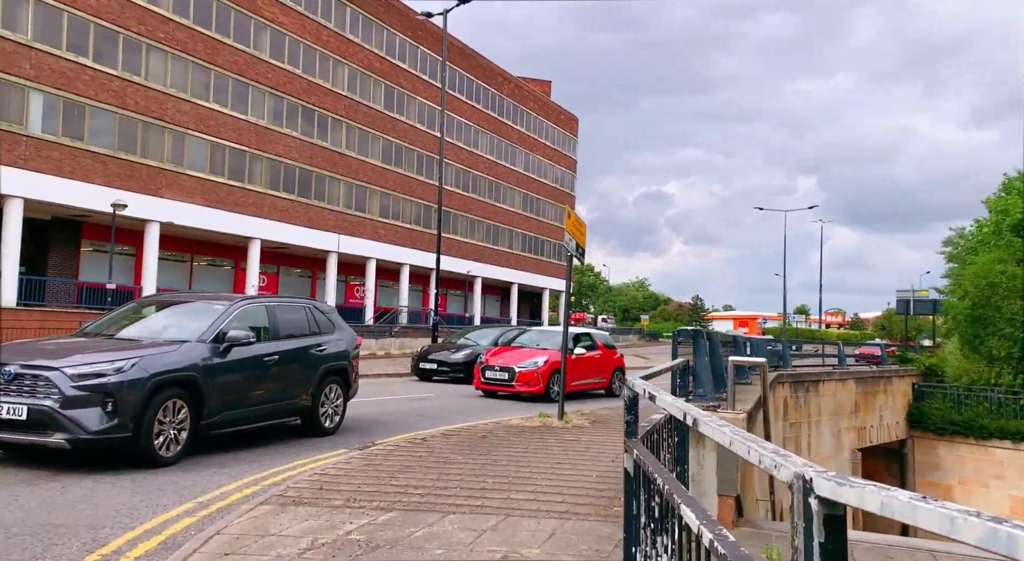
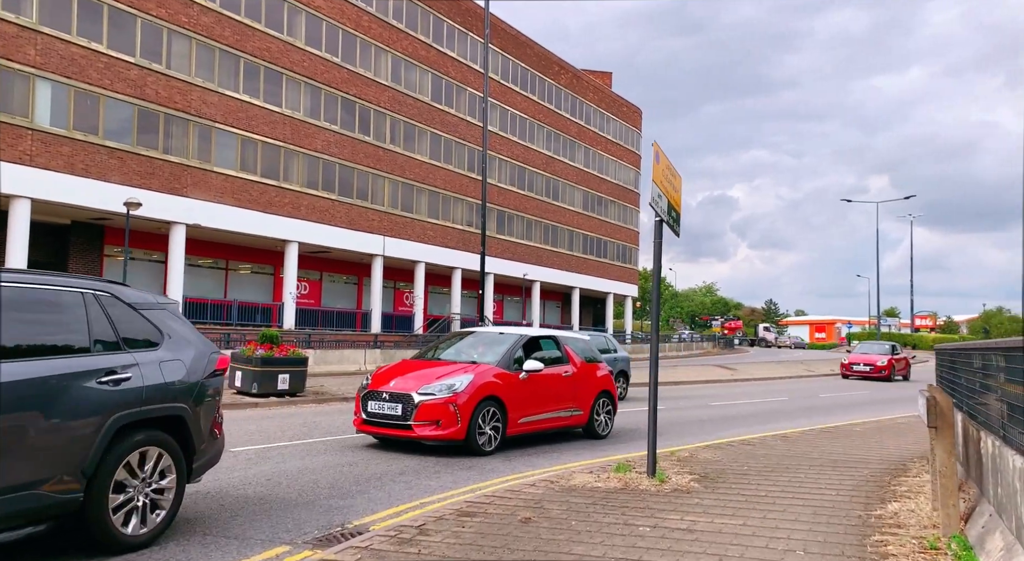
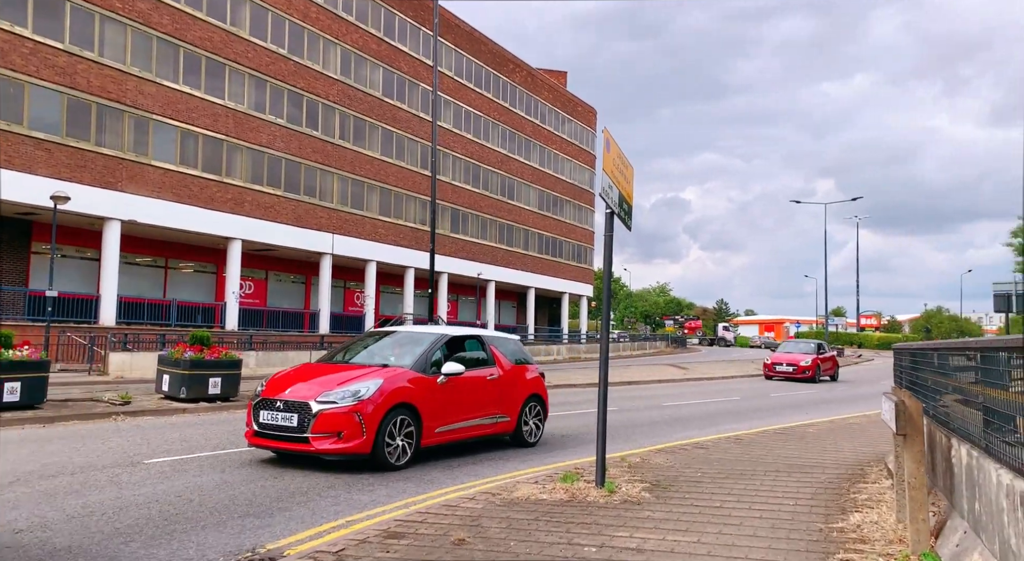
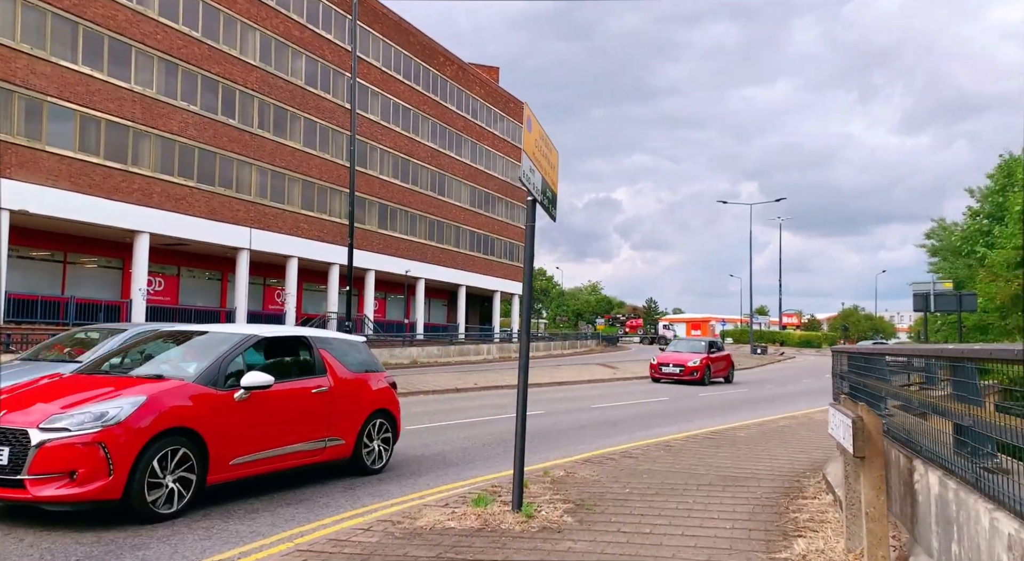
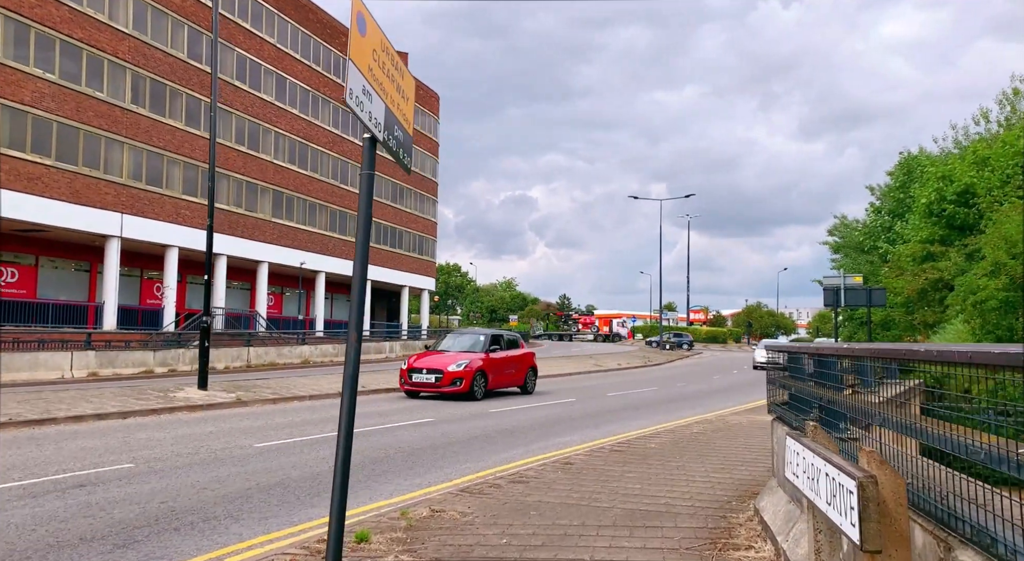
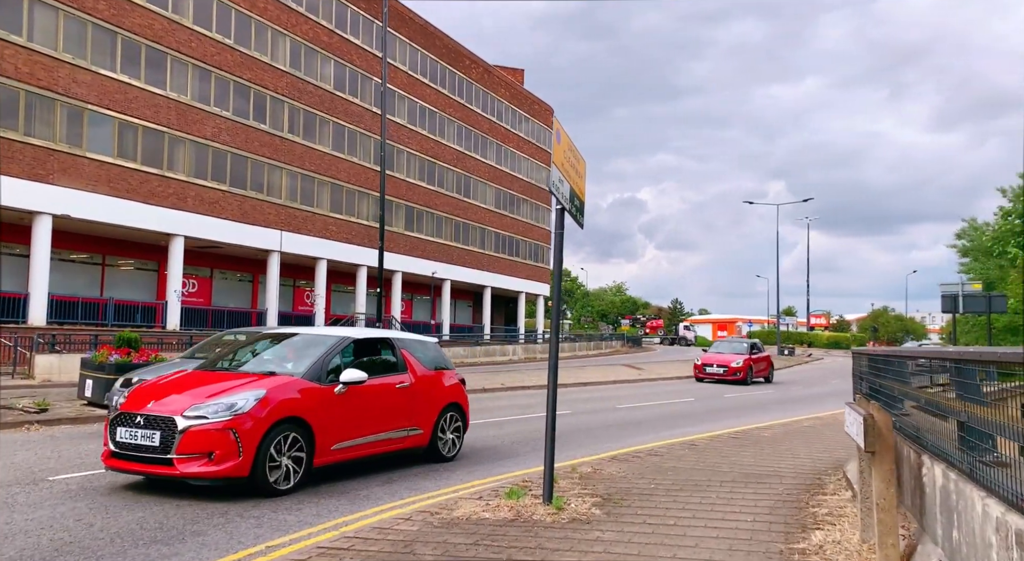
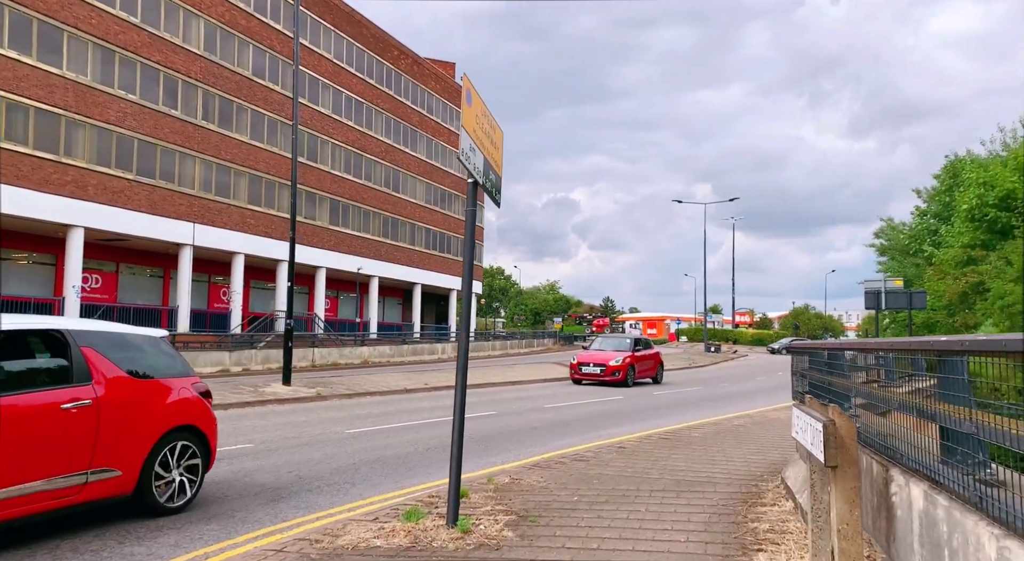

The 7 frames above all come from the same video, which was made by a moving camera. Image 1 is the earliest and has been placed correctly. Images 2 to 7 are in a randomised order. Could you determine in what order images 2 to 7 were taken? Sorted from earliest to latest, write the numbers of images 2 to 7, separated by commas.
2, 3, 6, 4, 7, 5
